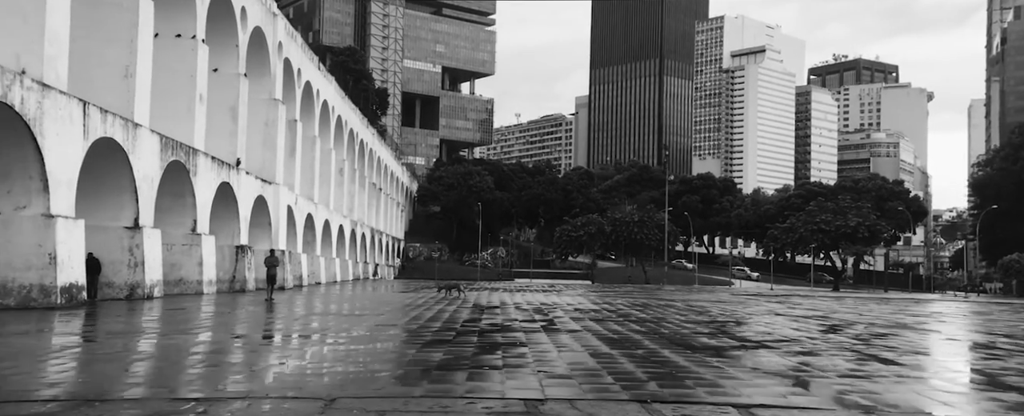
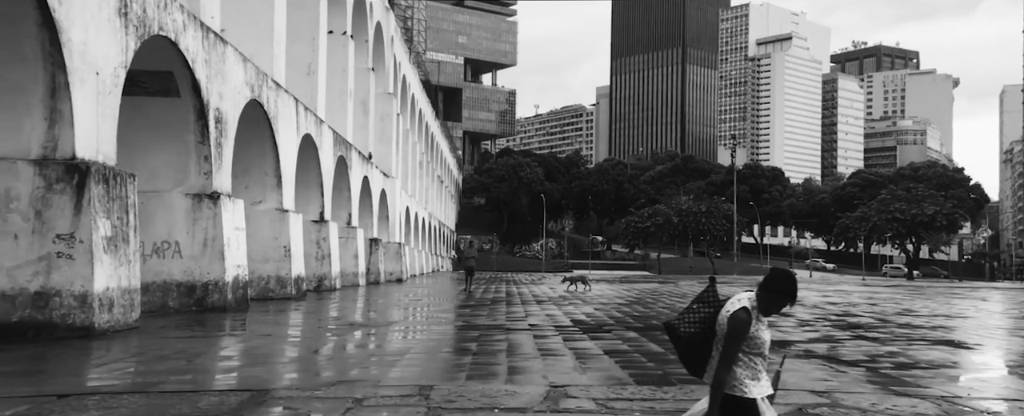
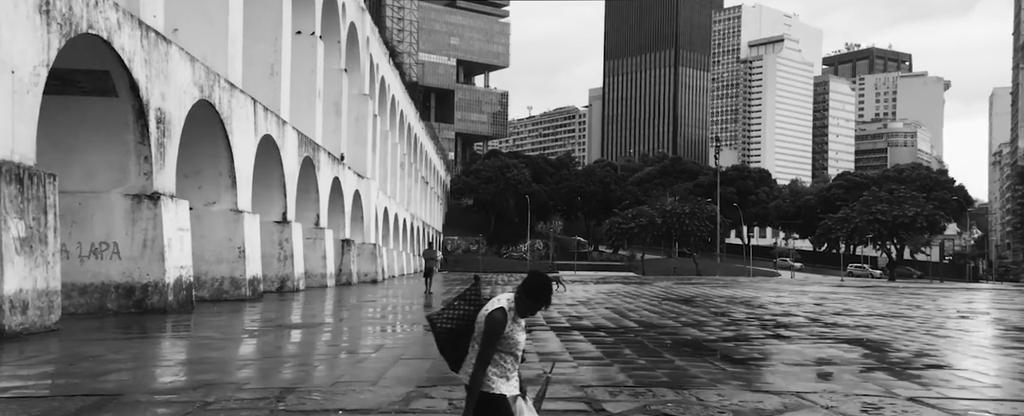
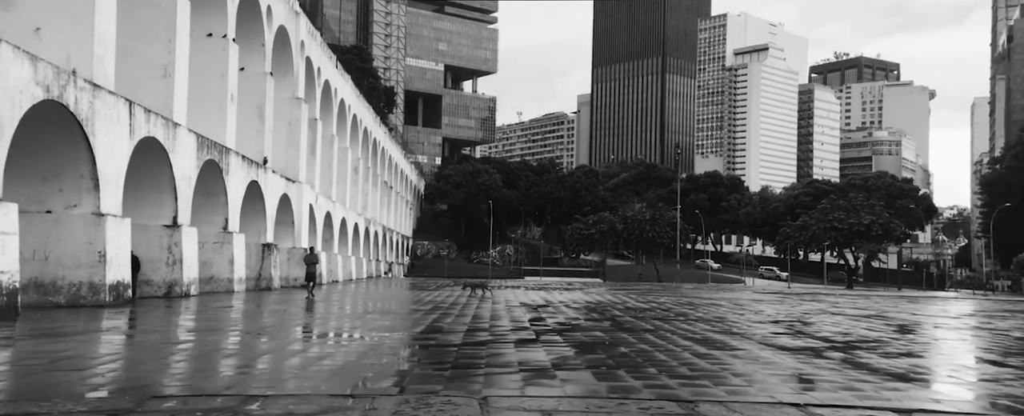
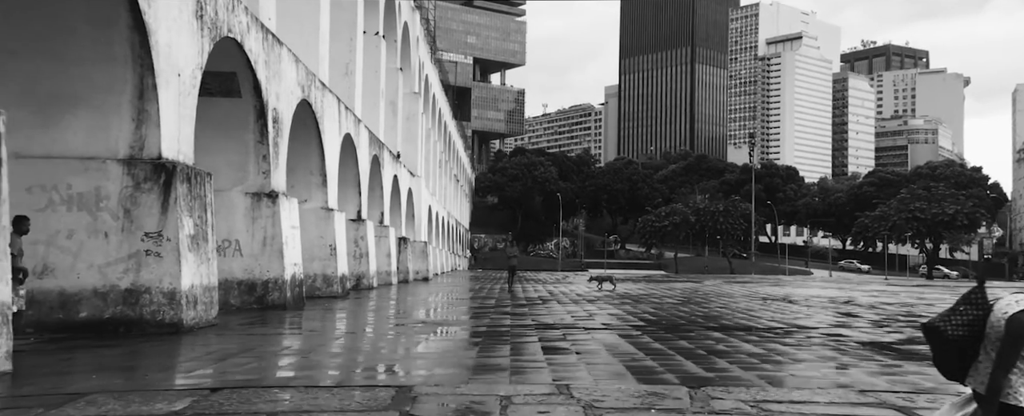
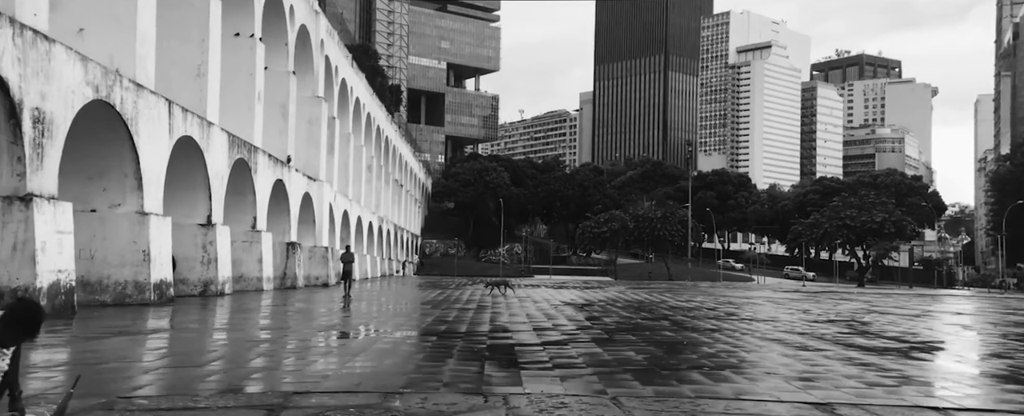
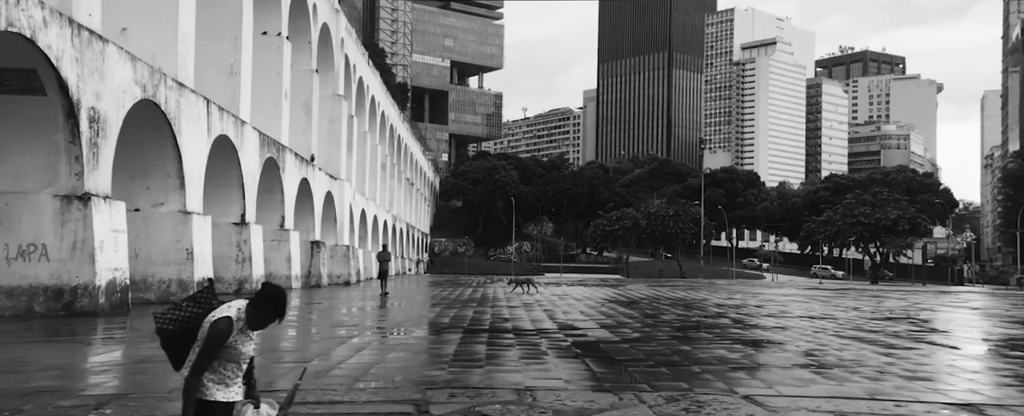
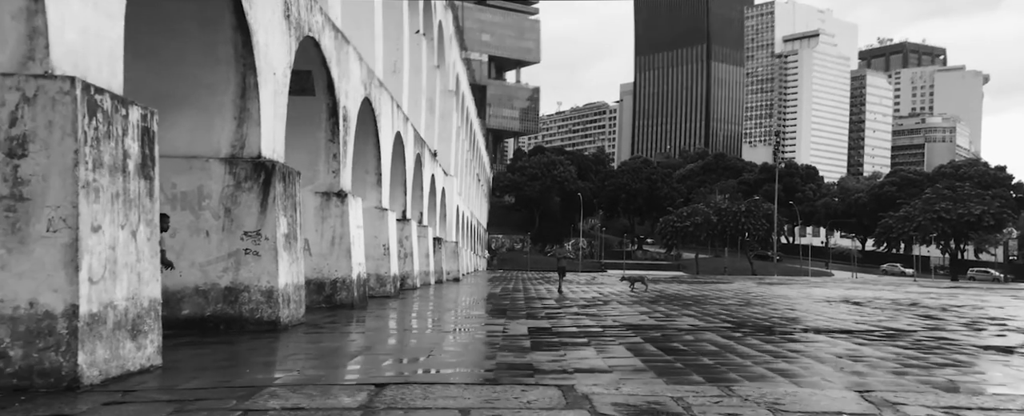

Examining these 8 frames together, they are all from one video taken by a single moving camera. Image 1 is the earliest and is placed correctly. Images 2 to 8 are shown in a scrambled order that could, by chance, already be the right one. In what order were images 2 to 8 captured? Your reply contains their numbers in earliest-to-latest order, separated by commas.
4, 6, 7, 3, 2, 5, 8
